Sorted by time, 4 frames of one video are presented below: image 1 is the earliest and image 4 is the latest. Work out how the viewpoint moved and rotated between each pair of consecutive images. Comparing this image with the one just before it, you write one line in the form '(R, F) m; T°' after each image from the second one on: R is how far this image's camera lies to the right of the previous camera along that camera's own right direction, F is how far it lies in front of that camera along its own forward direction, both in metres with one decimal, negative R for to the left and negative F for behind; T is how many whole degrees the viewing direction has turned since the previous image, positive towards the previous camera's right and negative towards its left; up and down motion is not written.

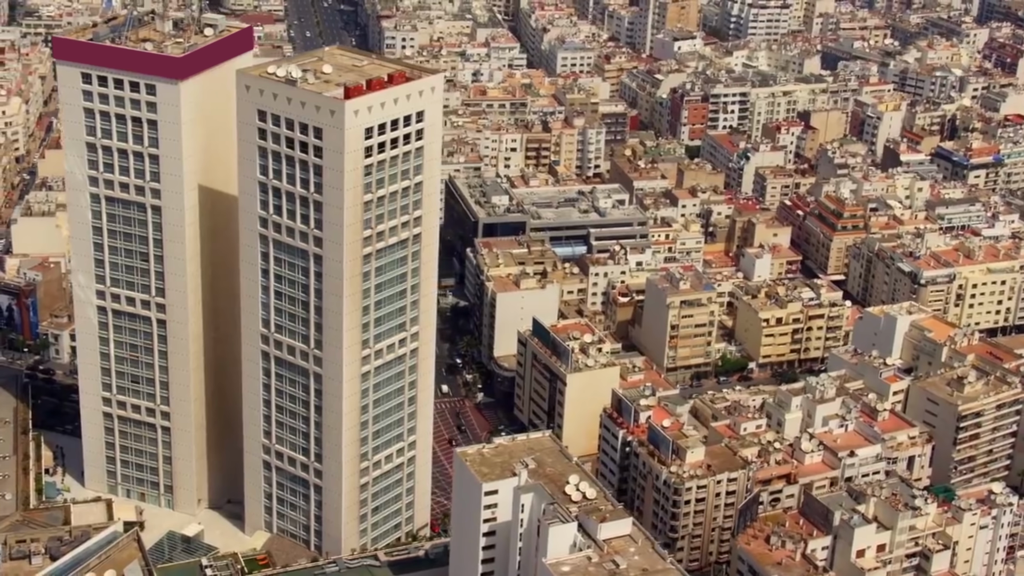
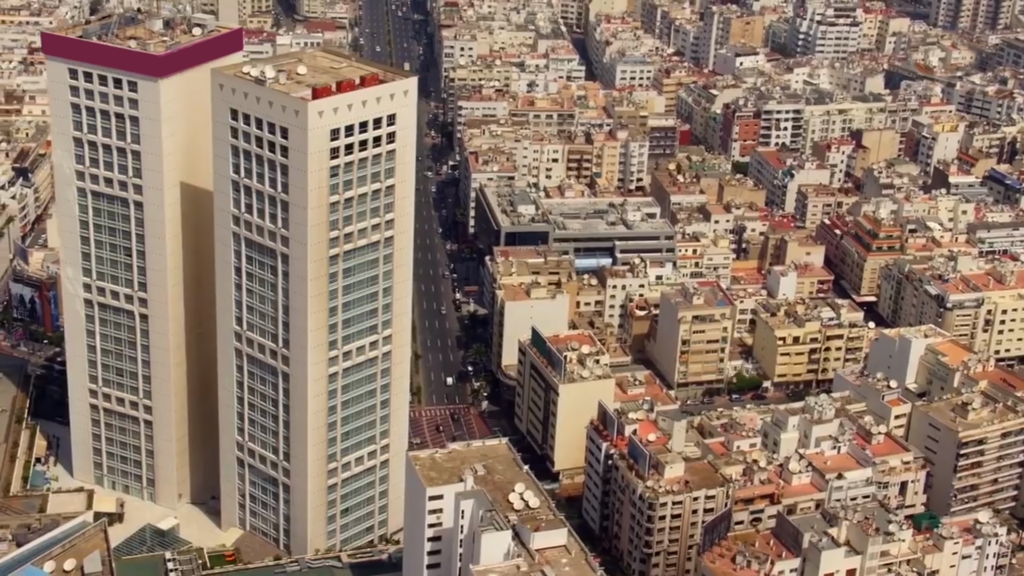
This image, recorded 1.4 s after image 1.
(+10.5, +1.0) m; -4°
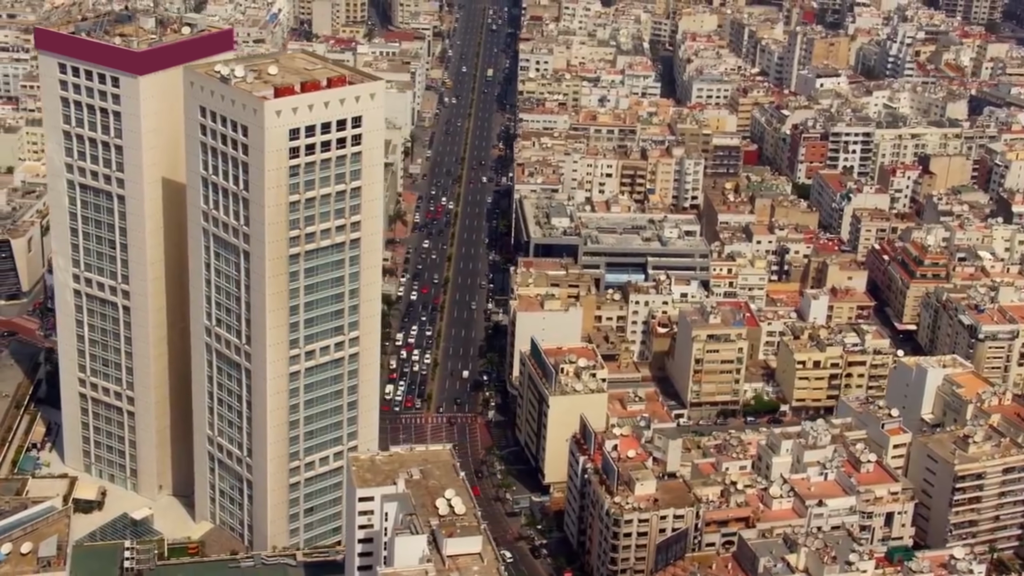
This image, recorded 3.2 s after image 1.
(+13.4, +1.2) m; -5°
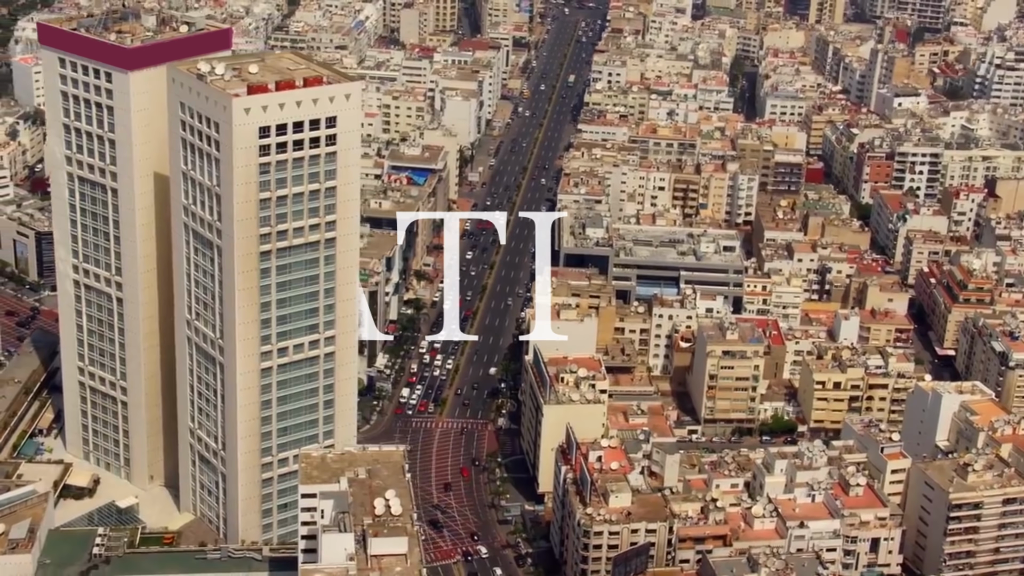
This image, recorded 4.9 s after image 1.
(+12.2, +0.7) m; -5°
